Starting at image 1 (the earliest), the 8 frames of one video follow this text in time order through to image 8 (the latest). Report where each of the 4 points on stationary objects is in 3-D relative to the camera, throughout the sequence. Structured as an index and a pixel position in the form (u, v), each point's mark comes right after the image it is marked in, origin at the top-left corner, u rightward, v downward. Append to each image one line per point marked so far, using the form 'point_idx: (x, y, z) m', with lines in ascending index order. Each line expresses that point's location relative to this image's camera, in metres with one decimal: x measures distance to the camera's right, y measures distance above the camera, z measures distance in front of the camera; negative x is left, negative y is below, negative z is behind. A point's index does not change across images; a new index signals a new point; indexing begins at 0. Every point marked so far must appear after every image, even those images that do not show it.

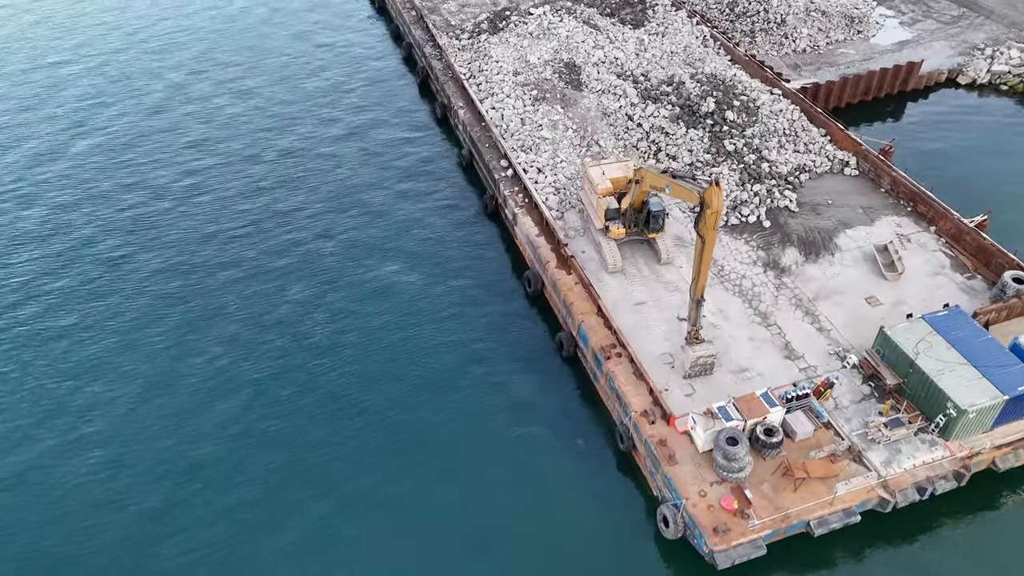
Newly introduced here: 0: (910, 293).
0: (+11.2, -0.2, +19.9) m
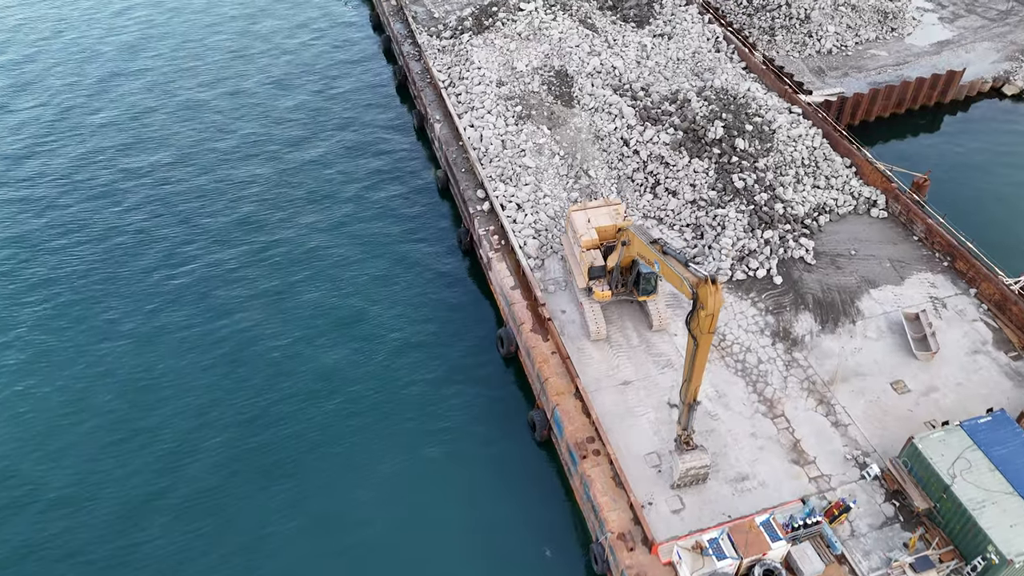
0: (+10.3, -2.1, +16.9) m
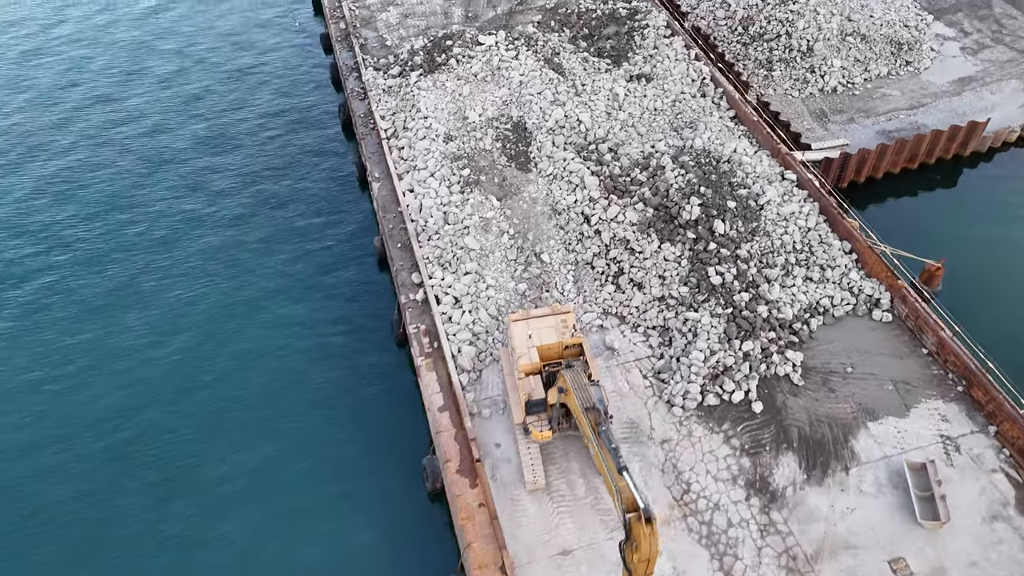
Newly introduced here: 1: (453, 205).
0: (+8.6, -5.2, +13.8) m
1: (-1.6, +2.3, +19.9) m
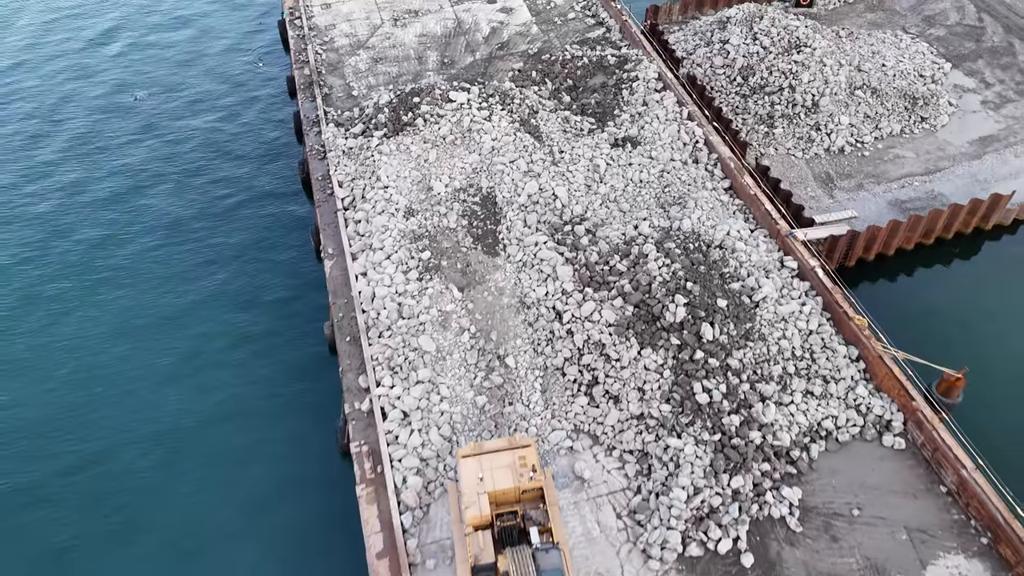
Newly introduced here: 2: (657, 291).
0: (+7.6, -7.8, +11.4) m
1: (-2.6, -0.2, +17.7) m
2: (+3.5, -0.1, +16.8) m
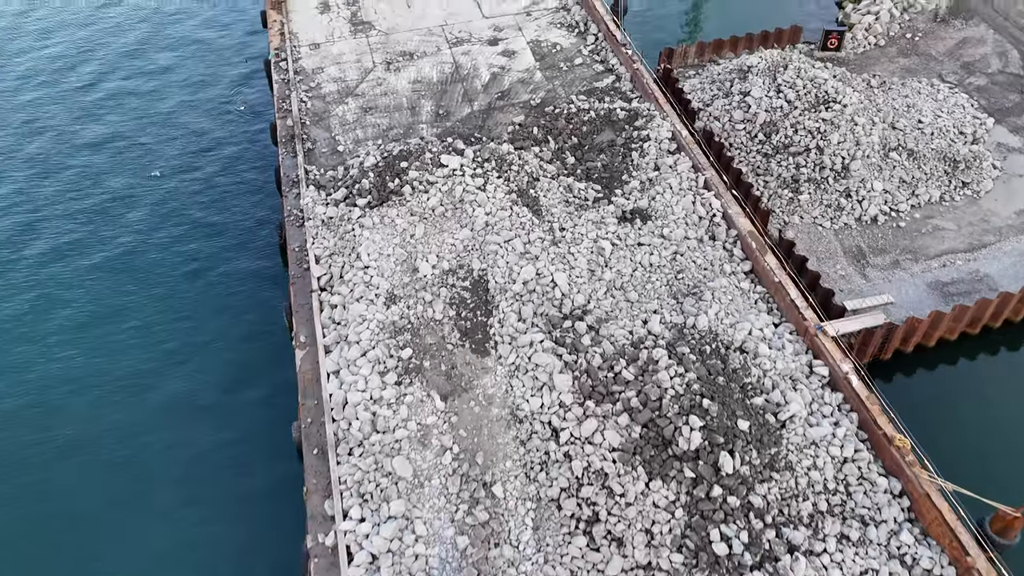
0: (+7.2, -10.2, +9.1) m
1: (-2.8, -2.5, +15.6) m
2: (+3.2, -2.5, +14.6) m
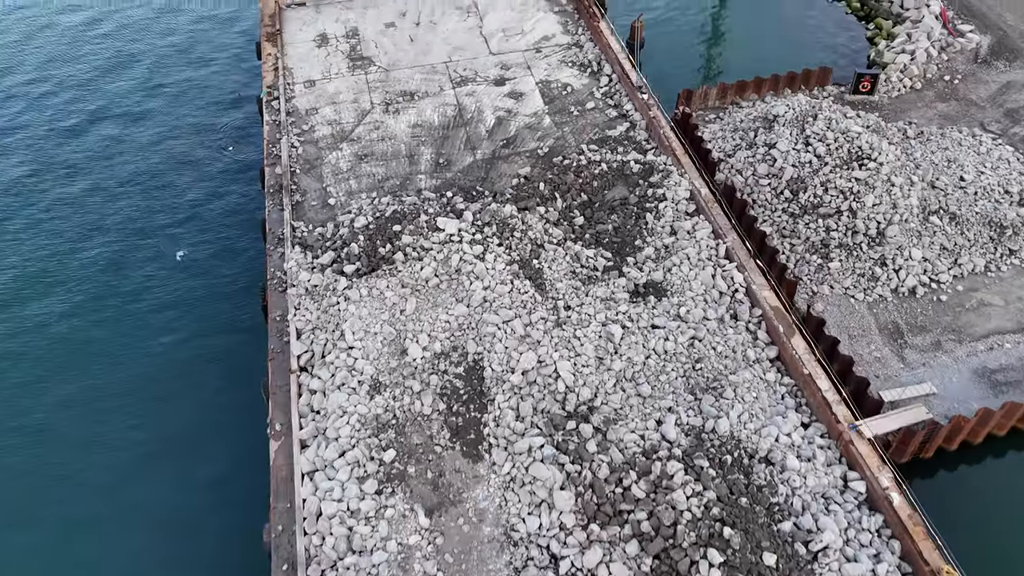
0: (+6.8, -12.3, +7.2) m
1: (-2.9, -4.5, +13.8) m
2: (+3.1, -4.5, +12.8) m
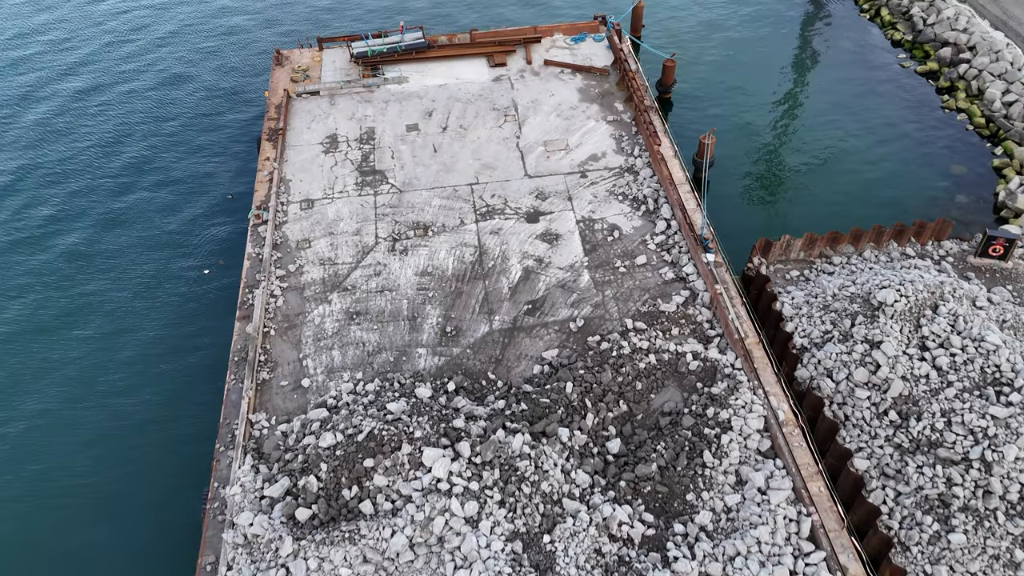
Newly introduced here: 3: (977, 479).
0: (+5.2, -17.8, +2.0) m
1: (-3.4, -9.4, +9.4) m
2: (+2.5, -9.9, +7.9) m
3: (+9.8, -4.1, +14.9) m
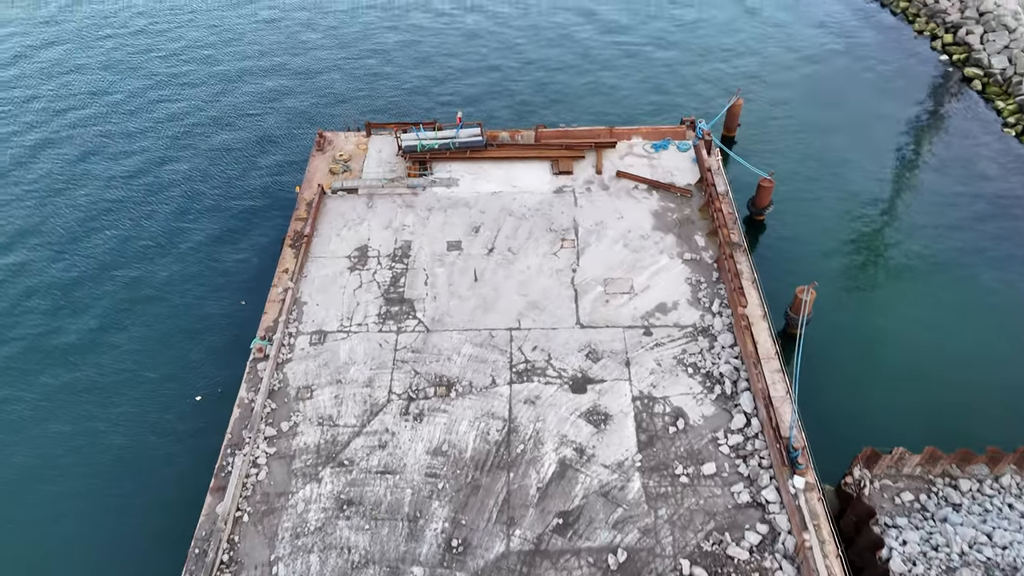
0: (+2.4, -22.1, -2.4) m
1: (-4.6, -13.1, +5.8) m
2: (+1.0, -14.1, +3.8) m
3: (+9.6, -9.2, +10.2) m
